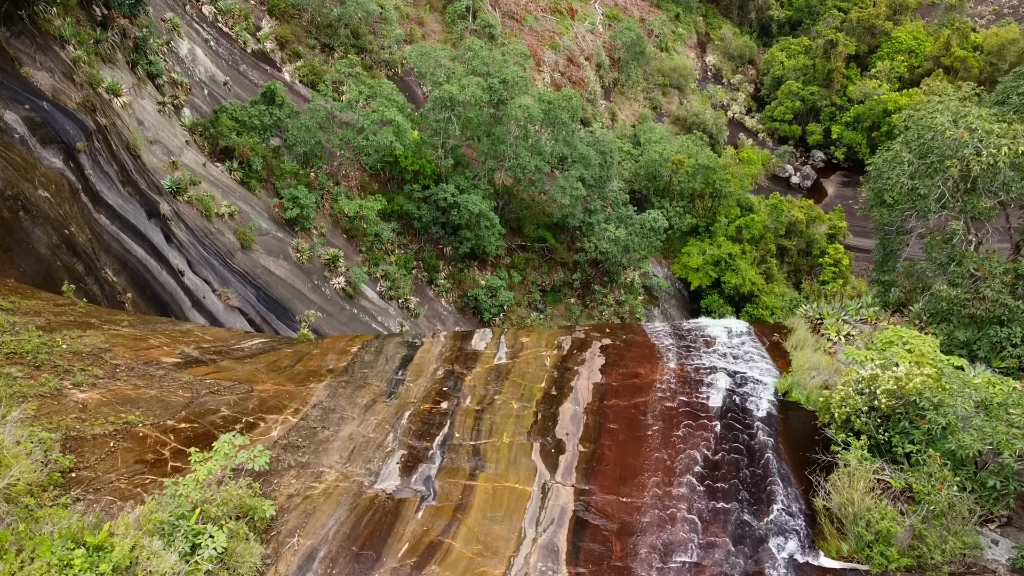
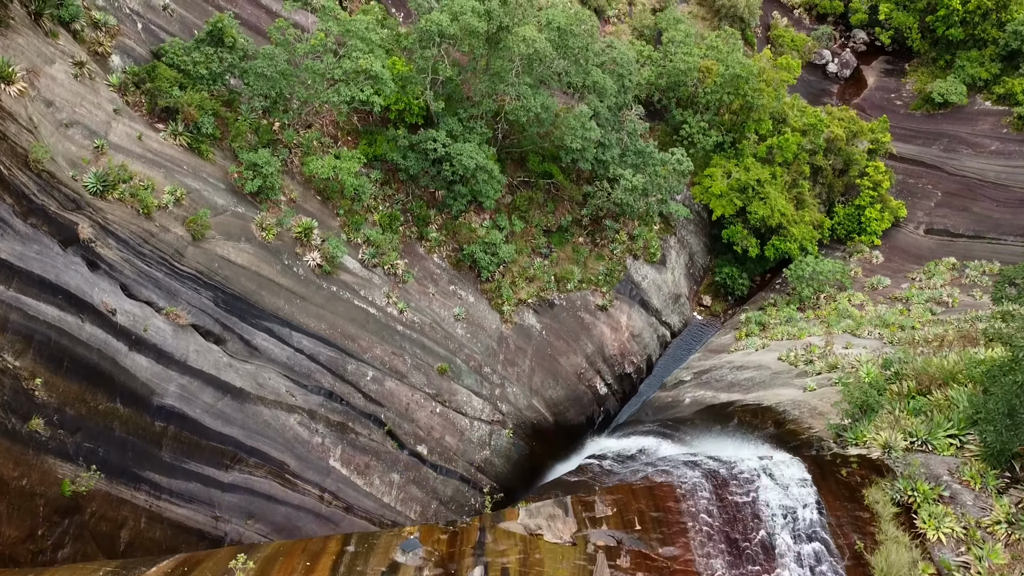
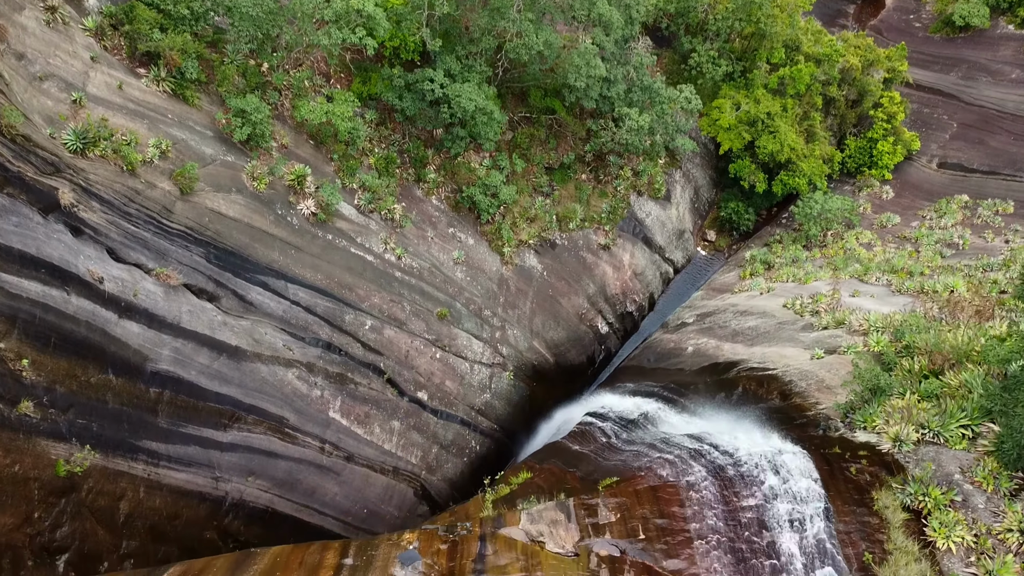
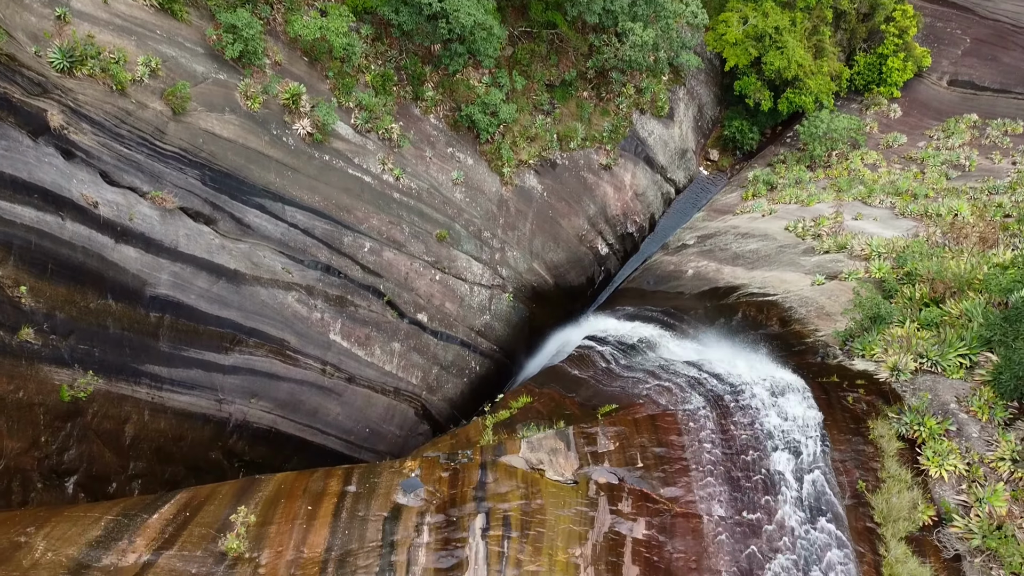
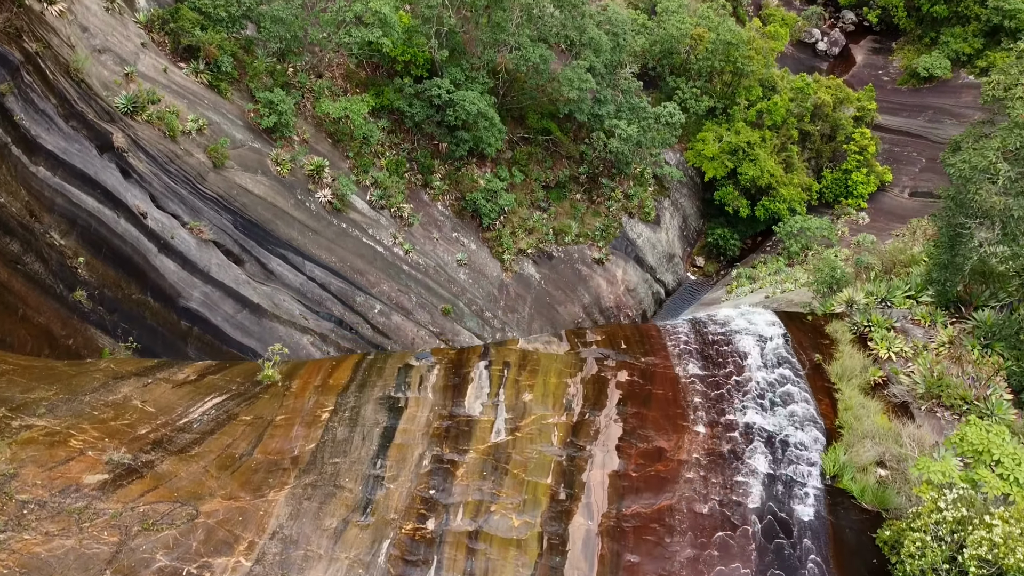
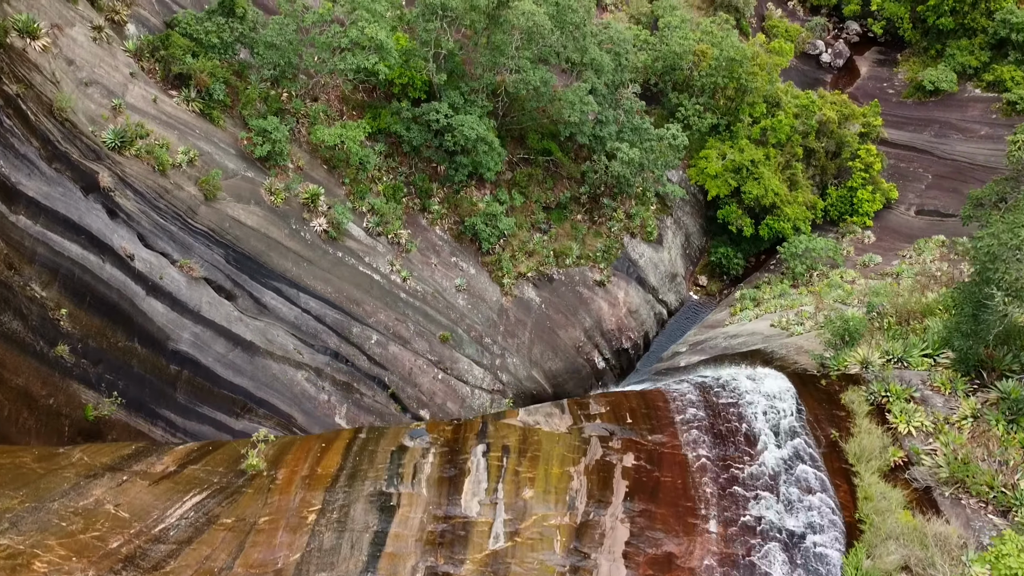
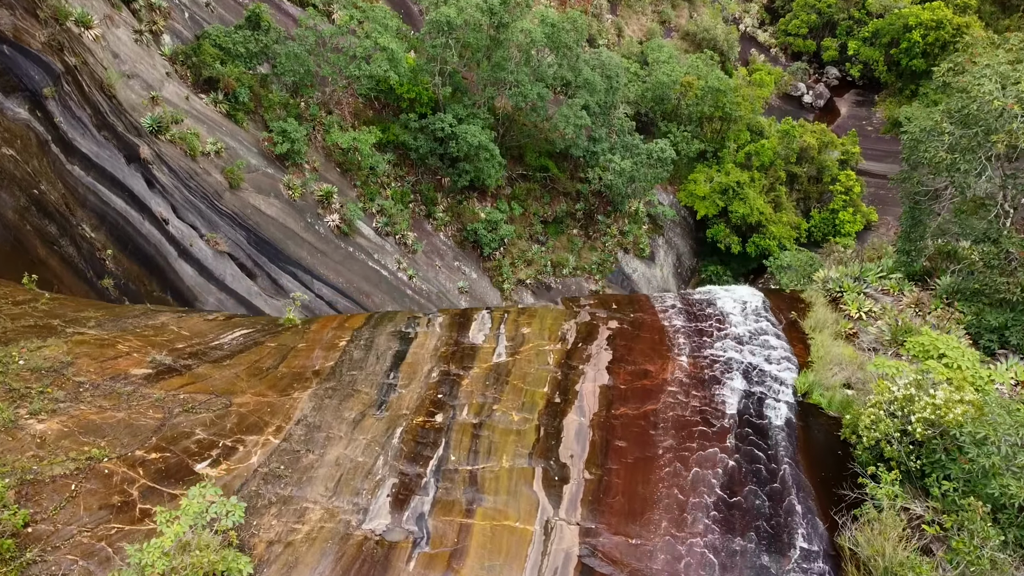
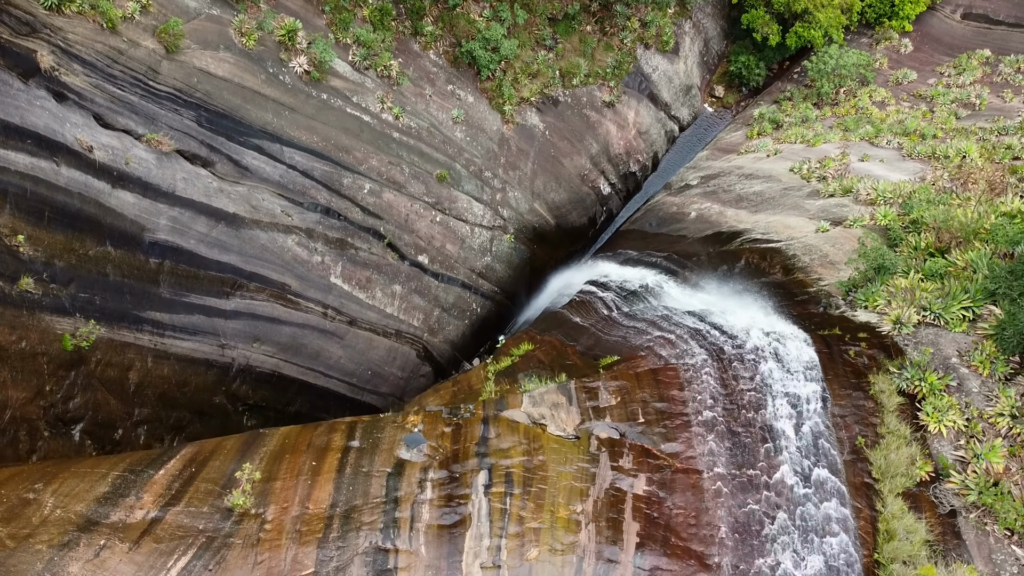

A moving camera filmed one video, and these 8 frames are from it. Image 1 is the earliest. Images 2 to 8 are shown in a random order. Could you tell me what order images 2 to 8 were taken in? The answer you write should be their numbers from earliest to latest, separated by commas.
7, 5, 6, 2, 3, 4, 8
